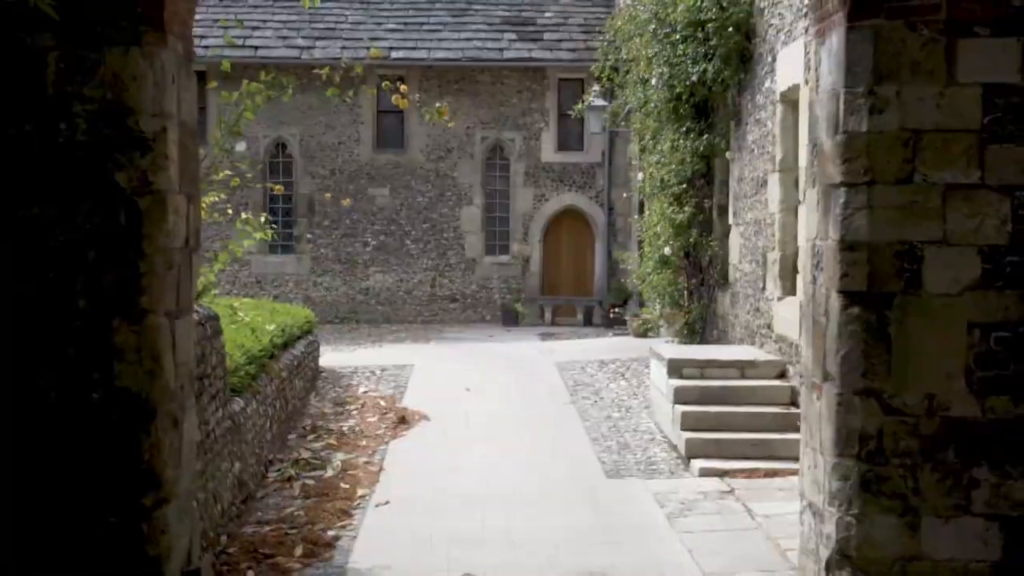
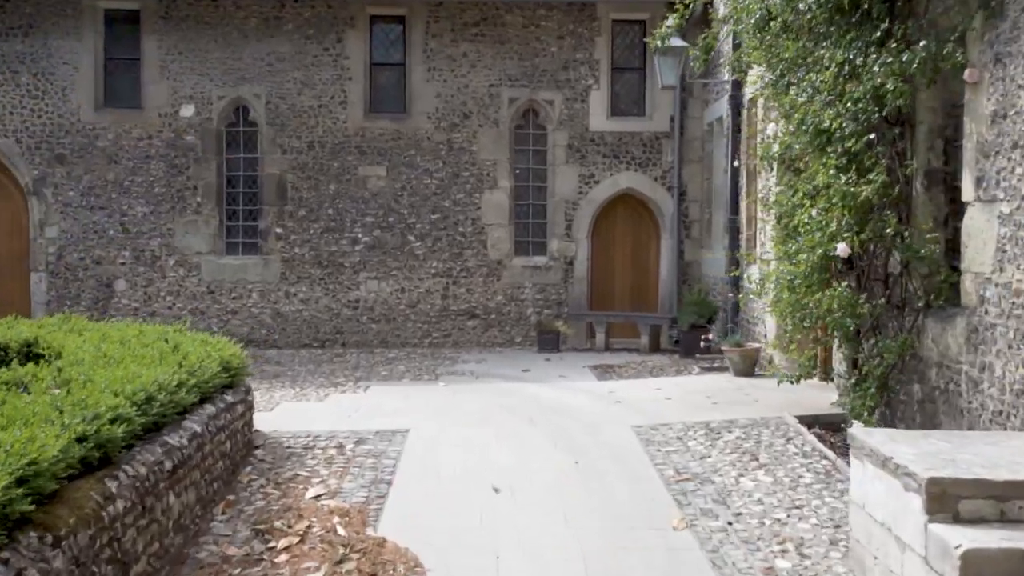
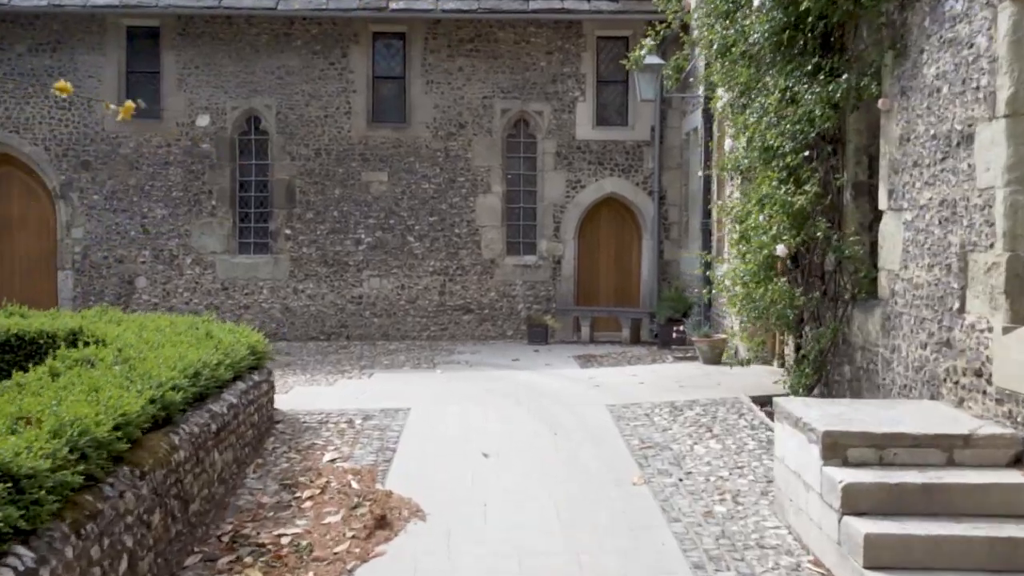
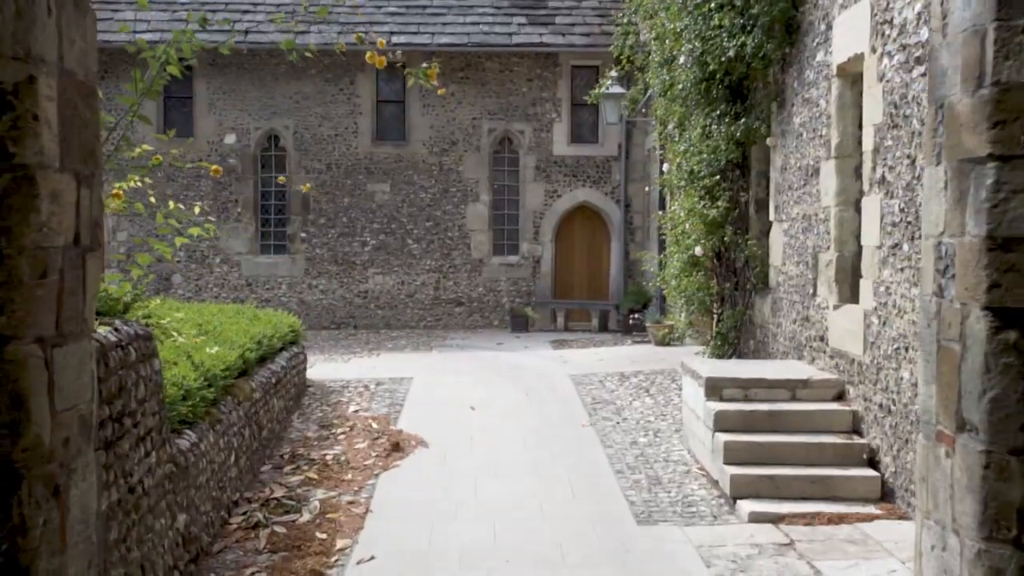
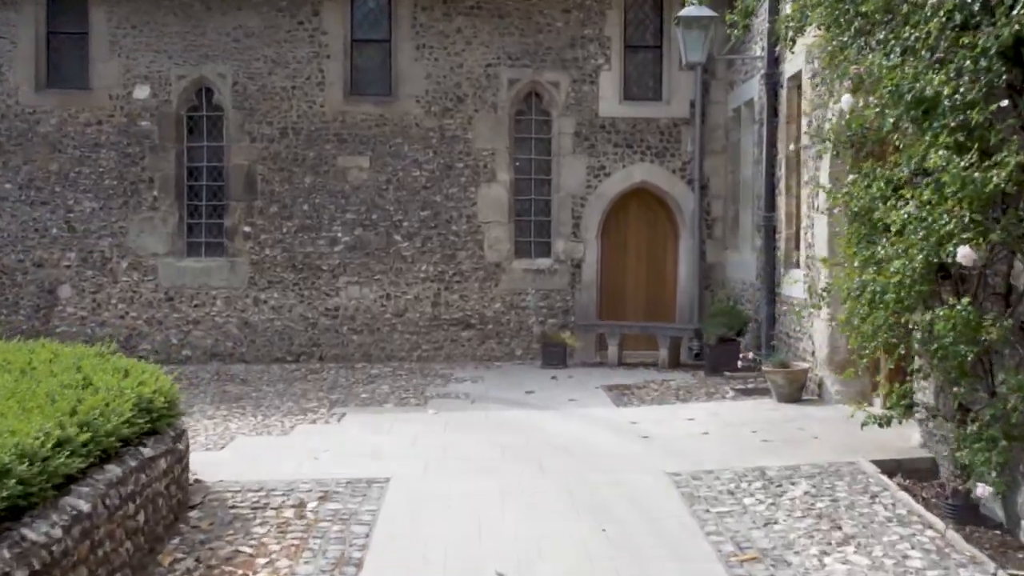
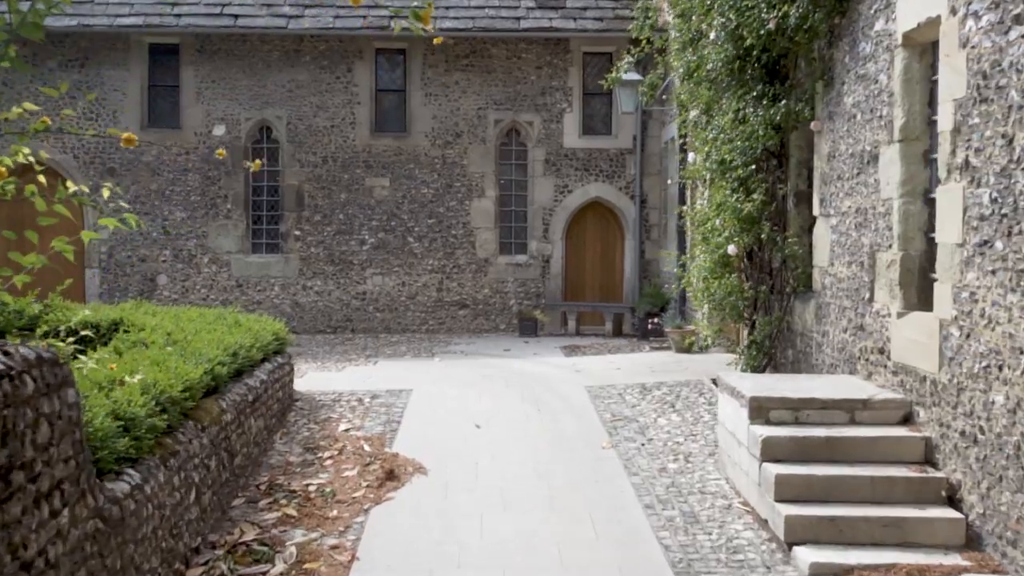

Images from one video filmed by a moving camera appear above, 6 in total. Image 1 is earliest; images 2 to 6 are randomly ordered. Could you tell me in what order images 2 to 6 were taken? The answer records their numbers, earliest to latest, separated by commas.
4, 6, 3, 2, 5
